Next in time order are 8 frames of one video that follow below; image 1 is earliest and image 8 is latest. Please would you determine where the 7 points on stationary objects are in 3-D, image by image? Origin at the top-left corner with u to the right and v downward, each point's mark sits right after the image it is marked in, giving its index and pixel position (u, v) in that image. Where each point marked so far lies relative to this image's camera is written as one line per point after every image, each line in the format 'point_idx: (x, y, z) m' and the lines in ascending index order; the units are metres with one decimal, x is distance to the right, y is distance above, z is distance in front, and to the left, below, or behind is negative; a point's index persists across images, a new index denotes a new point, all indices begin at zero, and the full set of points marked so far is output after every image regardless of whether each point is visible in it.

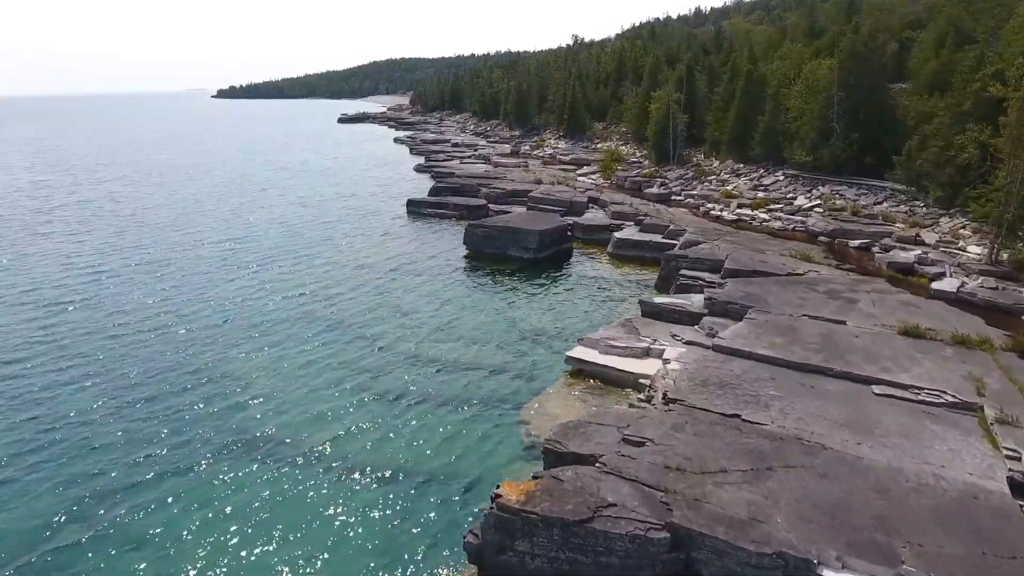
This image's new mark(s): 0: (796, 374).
0: (+6.8, -2.1, +15.4) m
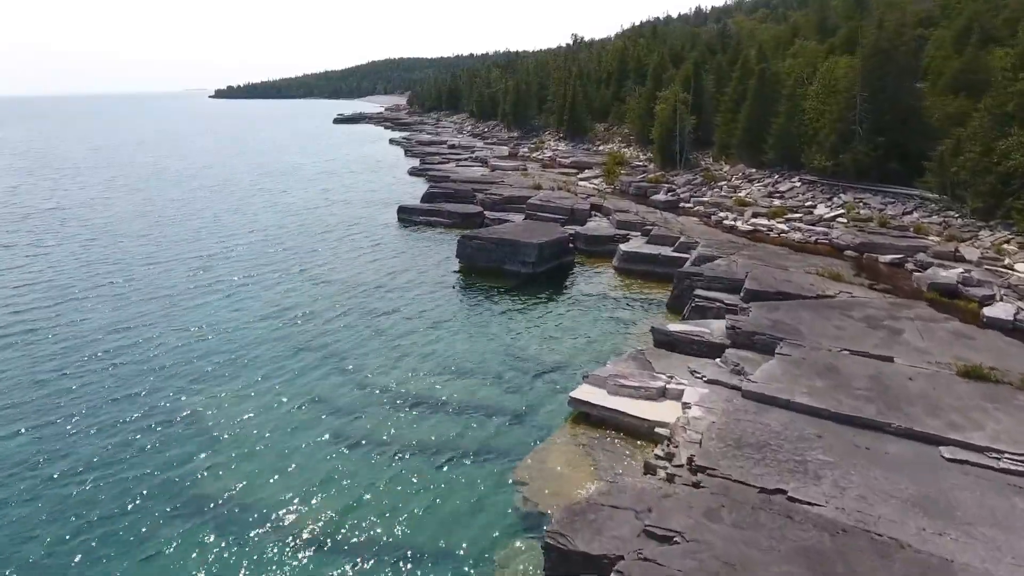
0: (+6.6, -2.9, +12.9) m
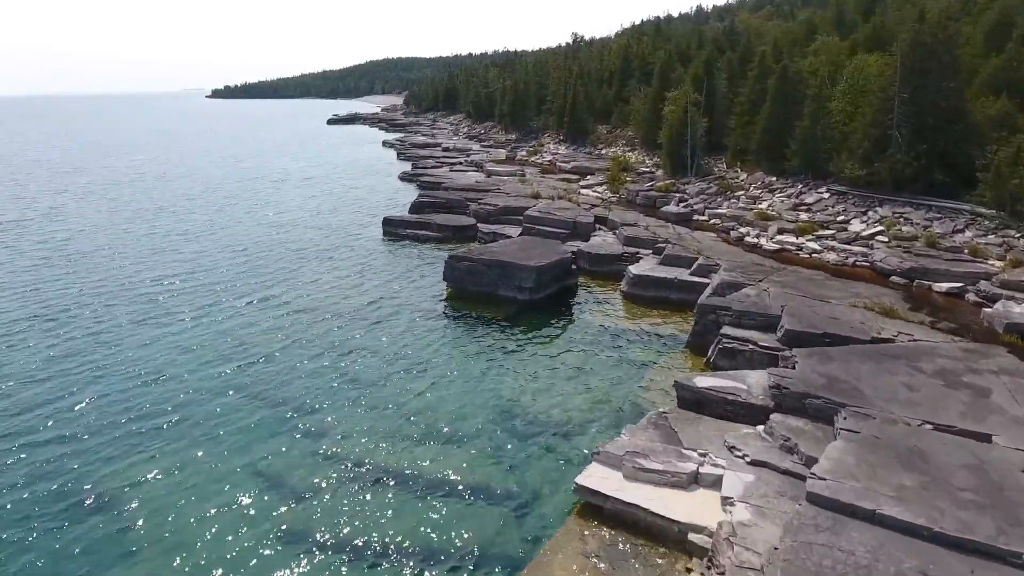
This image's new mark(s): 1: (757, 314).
0: (+6.4, -4.0, +9.4) m
1: (+7.4, -0.8, +19.5) m
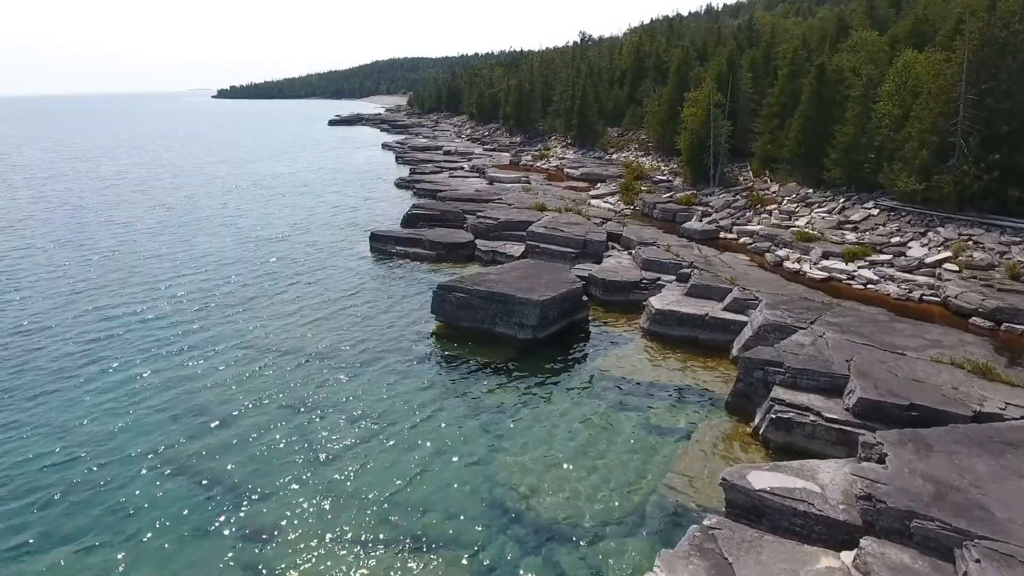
0: (+6.3, -5.2, +5.4) m
1: (+7.3, -2.0, +15.5) m
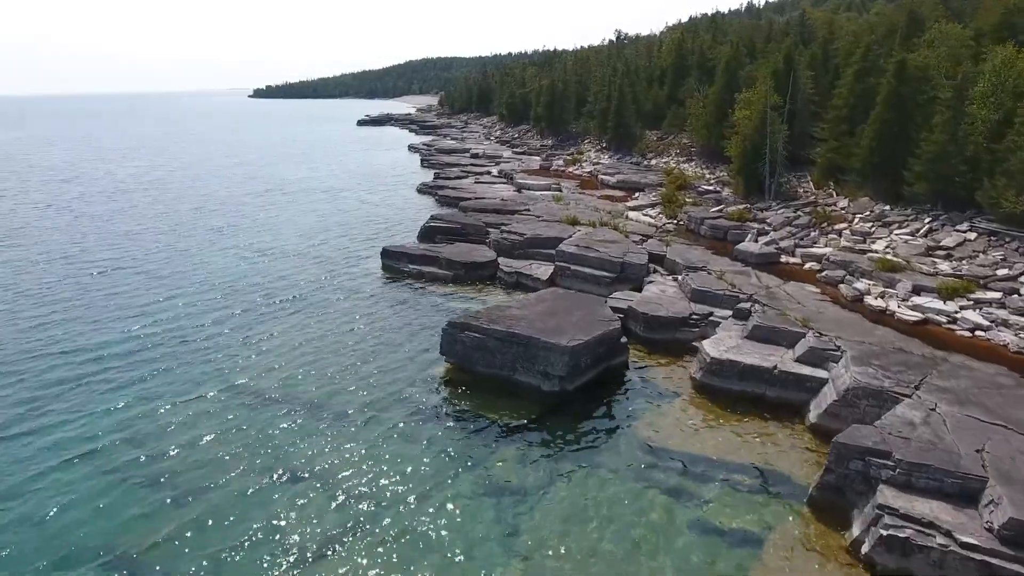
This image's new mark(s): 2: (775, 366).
0: (+6.1, -6.4, +1.5) m
1: (+7.6, -3.3, +11.6) m
2: (+6.9, -2.0, +17.0) m
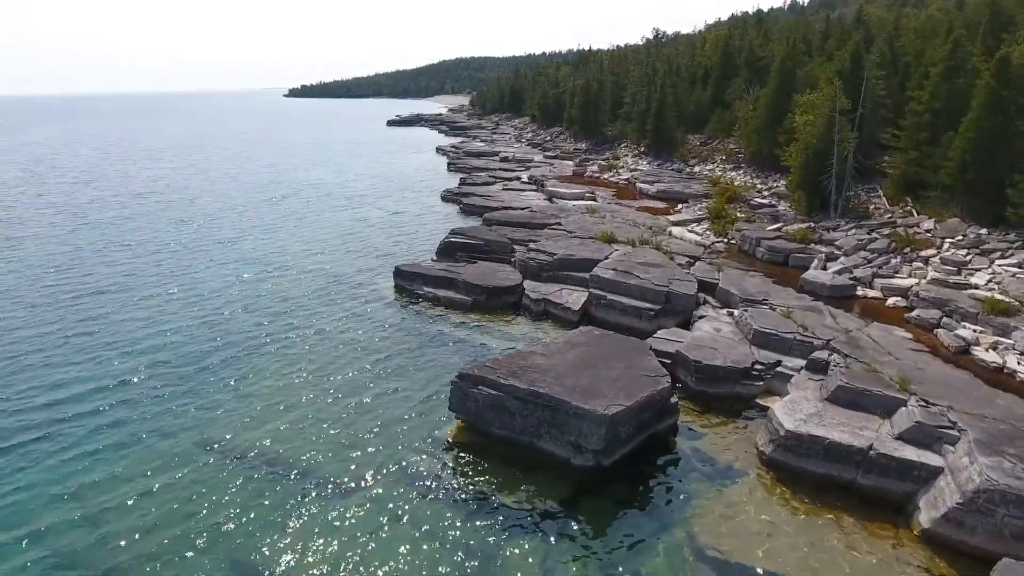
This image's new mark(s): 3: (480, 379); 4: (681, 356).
0: (+5.8, -7.6, -2.1) m
1: (+7.8, -4.5, +7.9) m
2: (+7.4, -3.2, +13.3) m
3: (-0.7, -2.1, +15.1) m
4: (+4.6, -1.9, +17.8) m
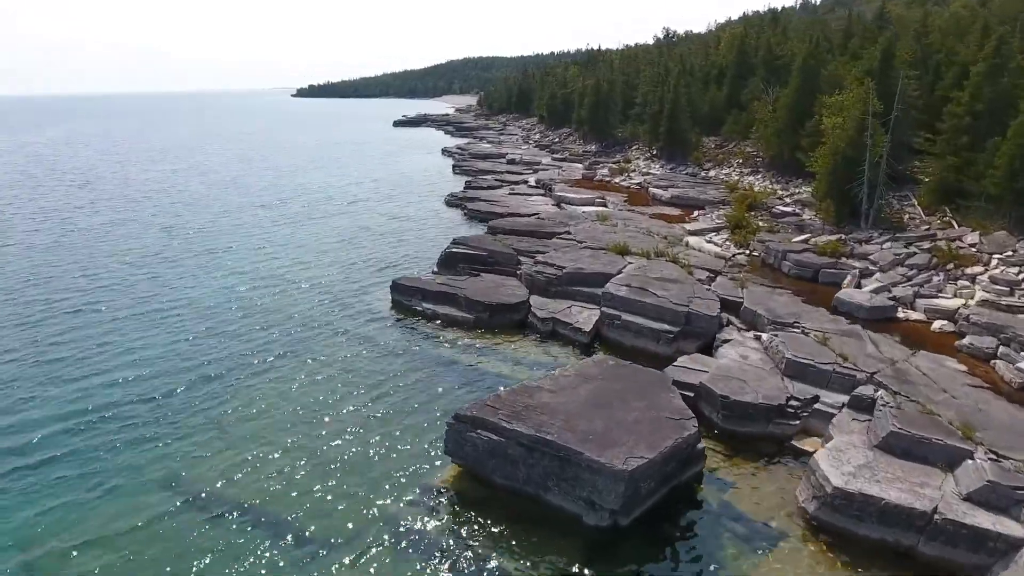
0: (+5.6, -8.2, -4.0) m
1: (+7.8, -5.1, +5.9) m
2: (+7.4, -3.9, +11.4) m
3: (-0.7, -2.7, +13.2) m
4: (+4.8, -2.5, +15.8) m
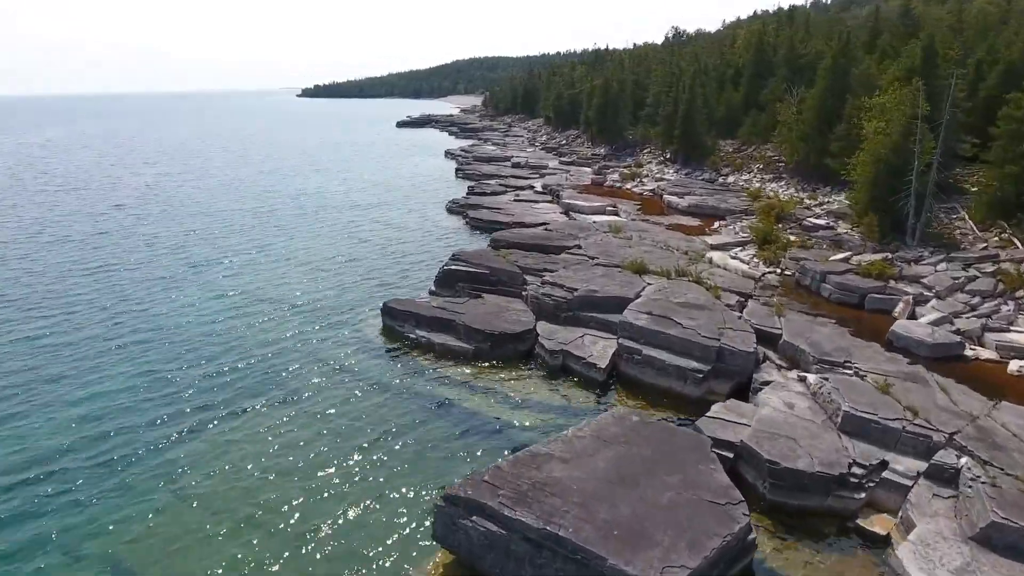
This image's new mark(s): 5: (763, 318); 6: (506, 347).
0: (+5.5, -9.1, -6.7) m
1: (+7.8, -5.9, +3.2) m
2: (+7.5, -4.7, +8.7) m
3: (-0.6, -3.6, +10.6) m
4: (+4.8, -3.3, +13.2) m
5: (+7.5, -1.0, +19.2) m
6: (-0.2, -1.8, +19.9) m
